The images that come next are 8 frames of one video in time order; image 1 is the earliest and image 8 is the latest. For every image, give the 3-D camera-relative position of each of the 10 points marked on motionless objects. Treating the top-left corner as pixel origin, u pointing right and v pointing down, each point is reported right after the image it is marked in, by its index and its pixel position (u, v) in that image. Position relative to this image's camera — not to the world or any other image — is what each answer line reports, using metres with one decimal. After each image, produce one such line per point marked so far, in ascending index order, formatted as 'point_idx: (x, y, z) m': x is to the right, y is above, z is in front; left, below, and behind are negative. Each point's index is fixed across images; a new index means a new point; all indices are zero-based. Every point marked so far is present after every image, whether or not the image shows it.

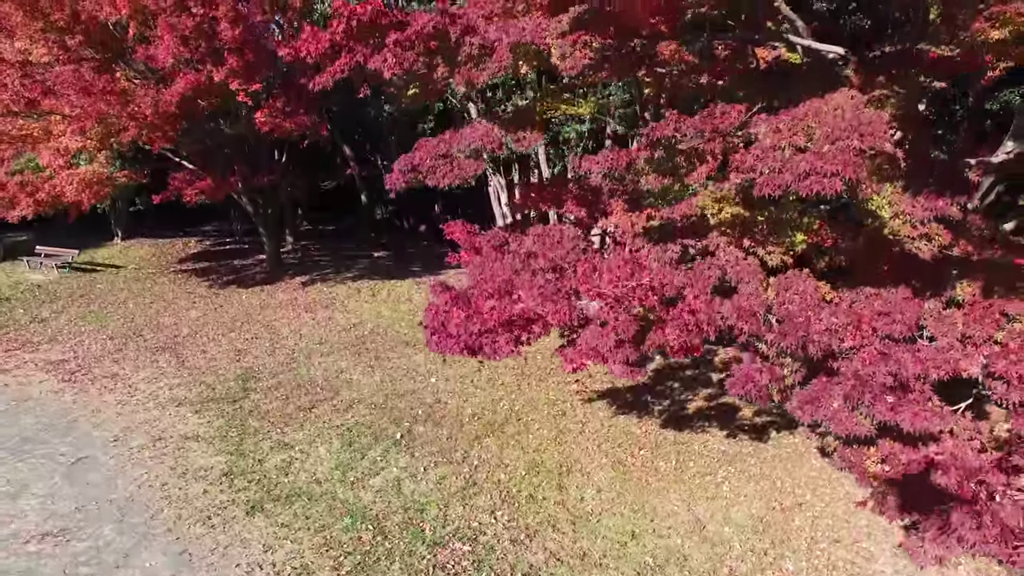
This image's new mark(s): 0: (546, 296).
0: (+0.3, -0.1, +4.6) m
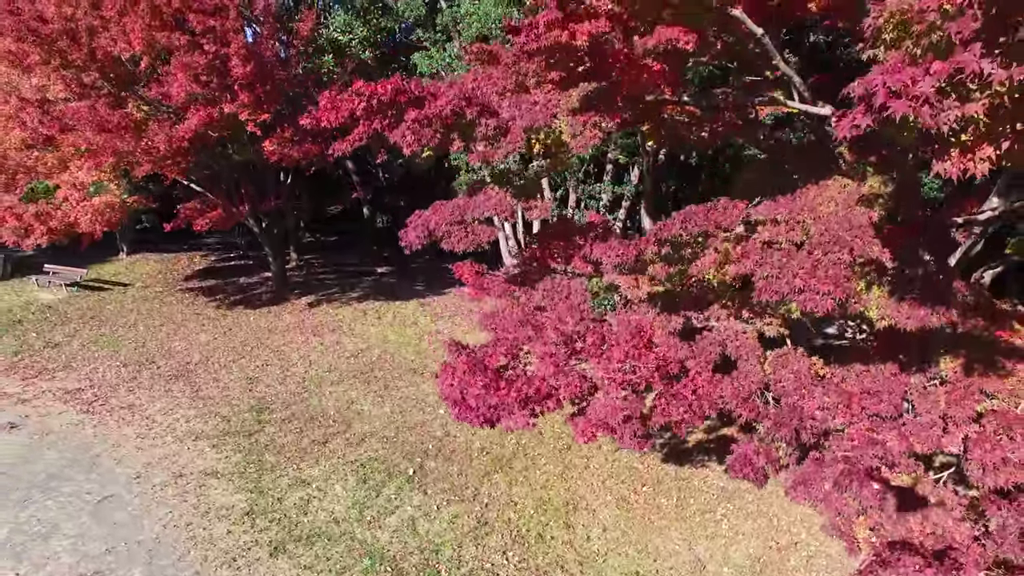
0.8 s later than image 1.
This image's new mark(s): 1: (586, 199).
0: (+0.4, -0.6, +4.9) m
1: (+1.5, +1.8, +12.6) m
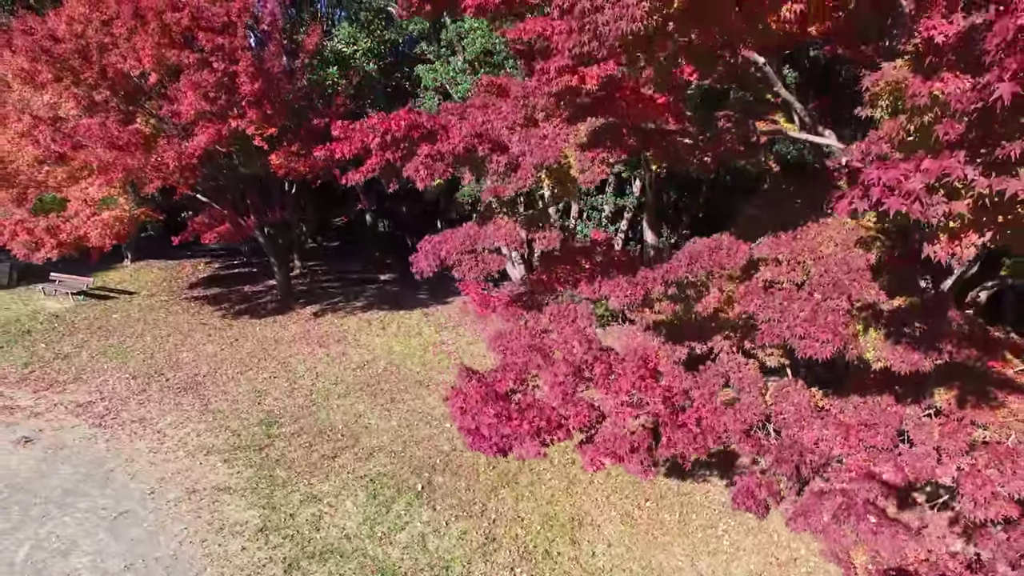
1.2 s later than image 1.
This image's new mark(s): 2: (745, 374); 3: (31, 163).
0: (+0.5, -0.9, +5.1) m
1: (+1.5, +1.6, +12.8) m
2: (+1.8, -0.7, +4.8) m
3: (-8.7, +2.3, +11.4) m
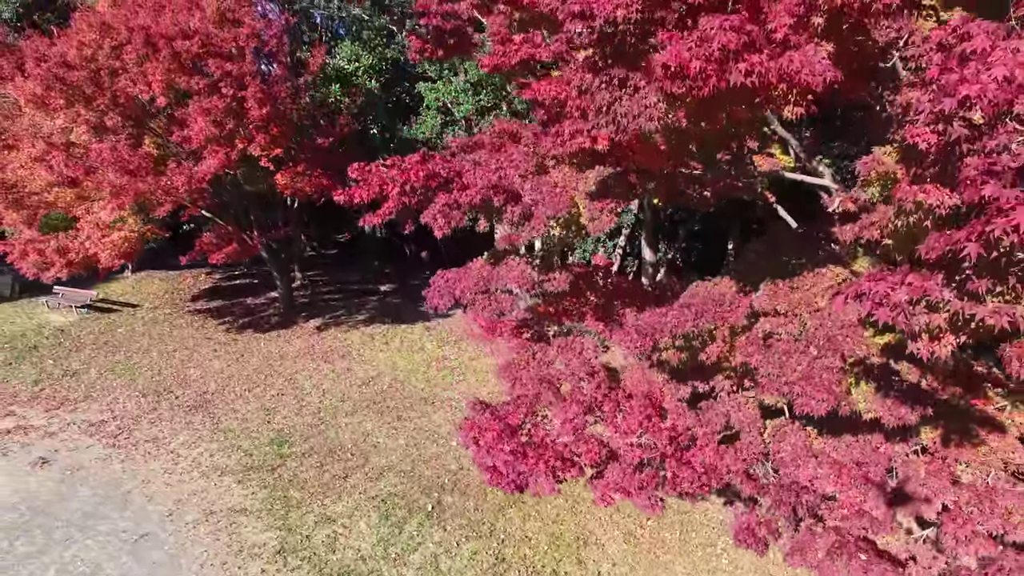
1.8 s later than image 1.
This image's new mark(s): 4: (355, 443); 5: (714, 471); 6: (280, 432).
0: (+0.6, -1.3, +5.4) m
1: (+1.6, +1.2, +13.1) m
2: (+1.9, -1.0, +5.1) m
3: (-8.7, +1.9, +11.6) m
4: (-2.6, -2.5, +10.3) m
5: (+1.6, -1.4, +5.0) m
6: (-3.9, -2.4, +10.6) m
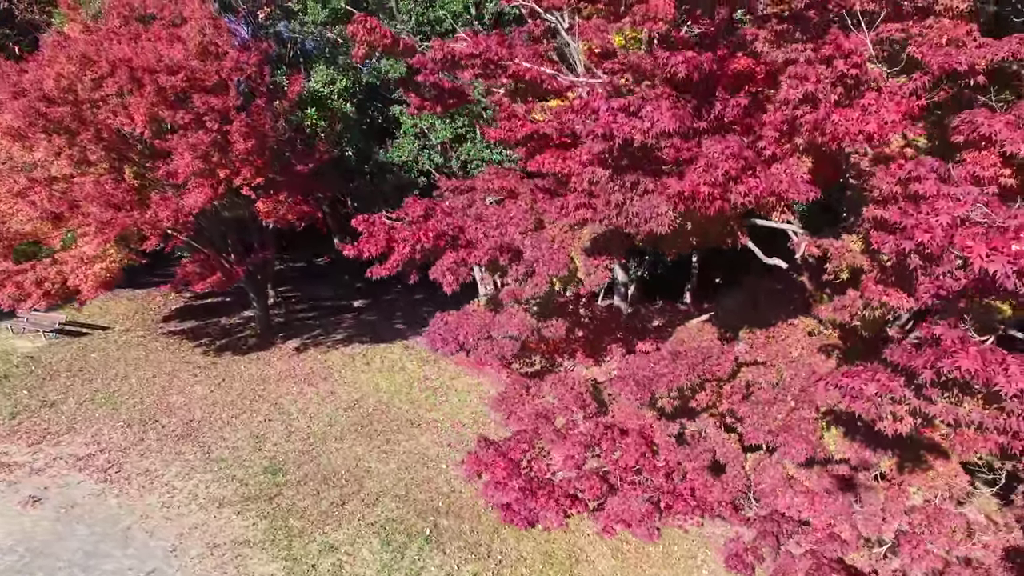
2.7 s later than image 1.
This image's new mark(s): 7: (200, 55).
0: (+0.7, -1.7, +6.0) m
1: (+1.1, +0.8, +13.7) m
2: (+2.0, -1.5, +5.7) m
3: (-9.1, +1.3, +11.6) m
4: (-2.8, -3.0, +10.6) m
5: (+1.7, -1.9, +5.6) m
6: (-4.1, -3.0, +10.8) m
7: (-5.8, +4.3, +11.6) m
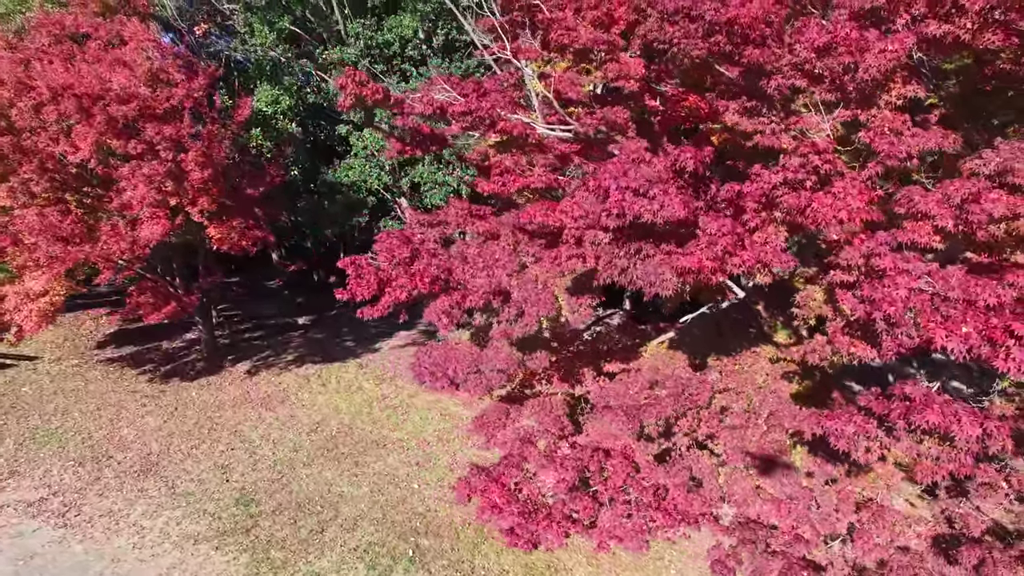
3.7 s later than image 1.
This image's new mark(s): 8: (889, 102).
0: (+0.6, -2.1, +6.5) m
1: (+0.1, +0.4, +14.3) m
2: (+2.0, -1.8, +6.5) m
3: (-9.7, +0.6, +10.9) m
4: (-3.3, -3.5, +10.7) m
5: (+1.7, -2.3, +6.3) m
6: (-4.7, -3.5, +10.8) m
7: (-6.6, +3.7, +11.4) m
8: (+2.8, +1.4, +4.6) m
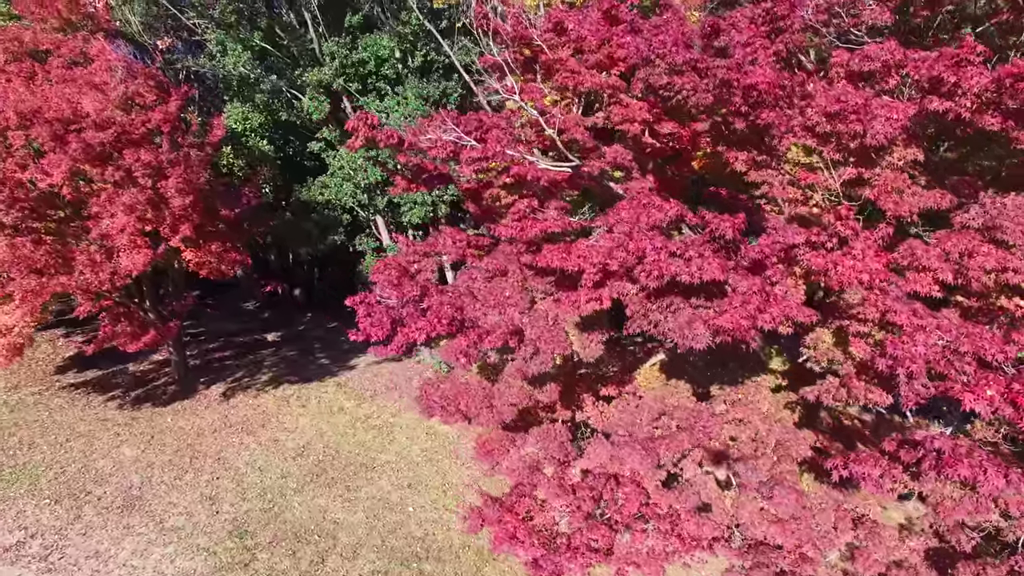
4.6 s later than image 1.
0: (+0.8, -2.5, +6.8) m
1: (-0.3, 0.0, +14.5) m
2: (+2.2, -2.2, +6.8) m
3: (-9.9, 0.0, +10.4) m
4: (-3.3, -4.0, +10.7) m
5: (+1.9, -2.6, +6.7) m
6: (-4.7, -4.0, +10.7) m
7: (-6.8, +3.2, +11.1) m
8: (+3.1, +1.0, +5.1) m
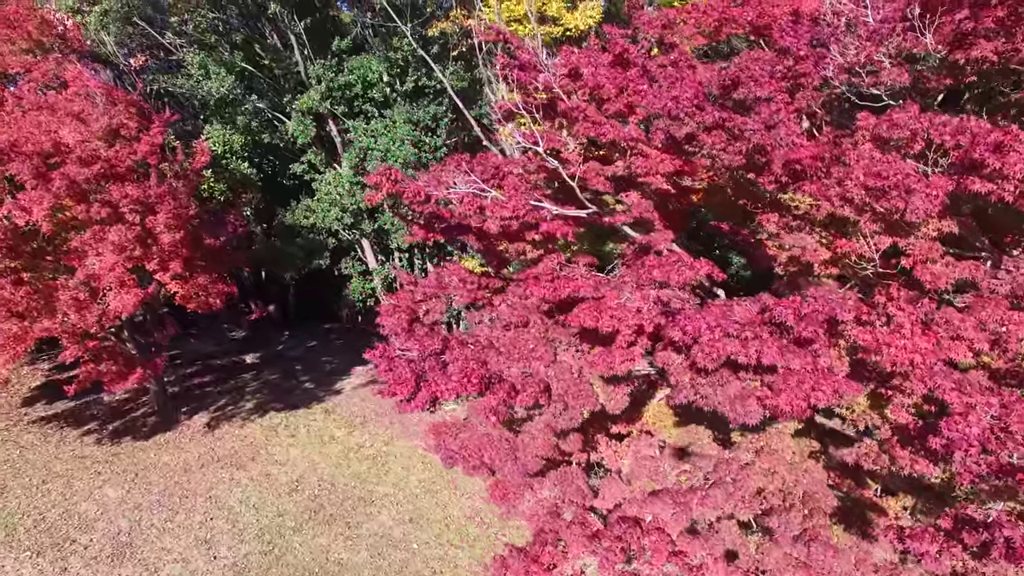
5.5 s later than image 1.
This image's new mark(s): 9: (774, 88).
0: (+1.2, -3.1, +6.8) m
1: (-0.5, -0.6, +14.4) m
2: (+2.5, -2.8, +6.9) m
3: (-9.8, -0.7, +9.8) m
4: (-3.2, -4.6, +10.5) m
5: (+2.3, -3.2, +6.8) m
6: (-4.6, -4.6, +10.4) m
7: (-6.8, +2.5, +10.6) m
8: (+3.4, +0.5, +5.2) m
9: (+2.7, +2.0, +6.5) m
